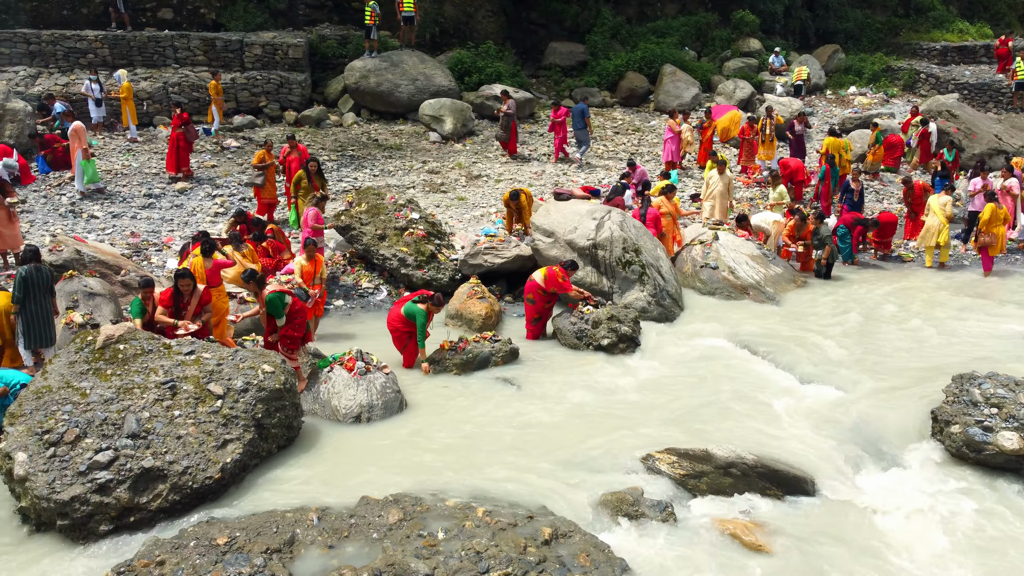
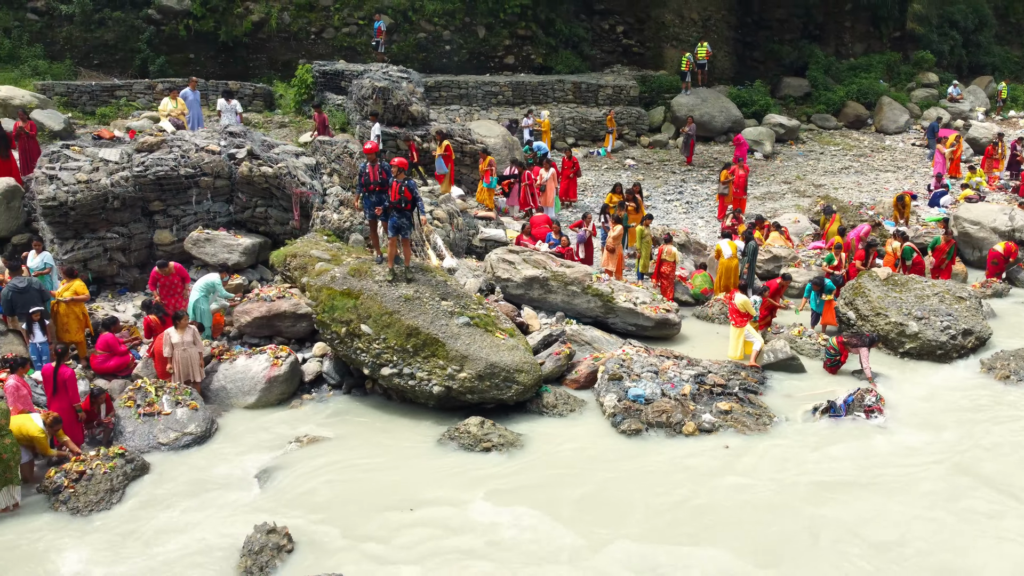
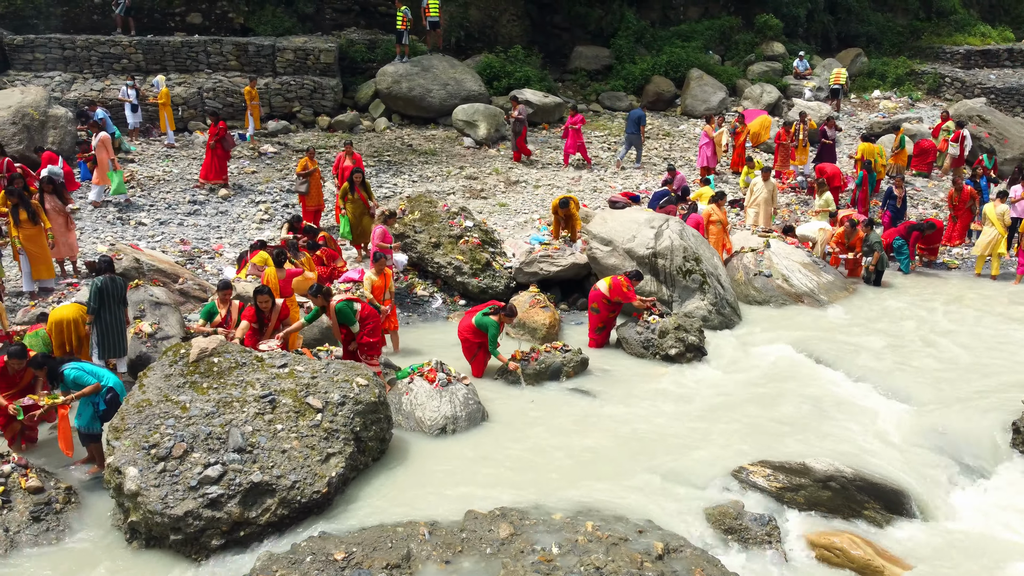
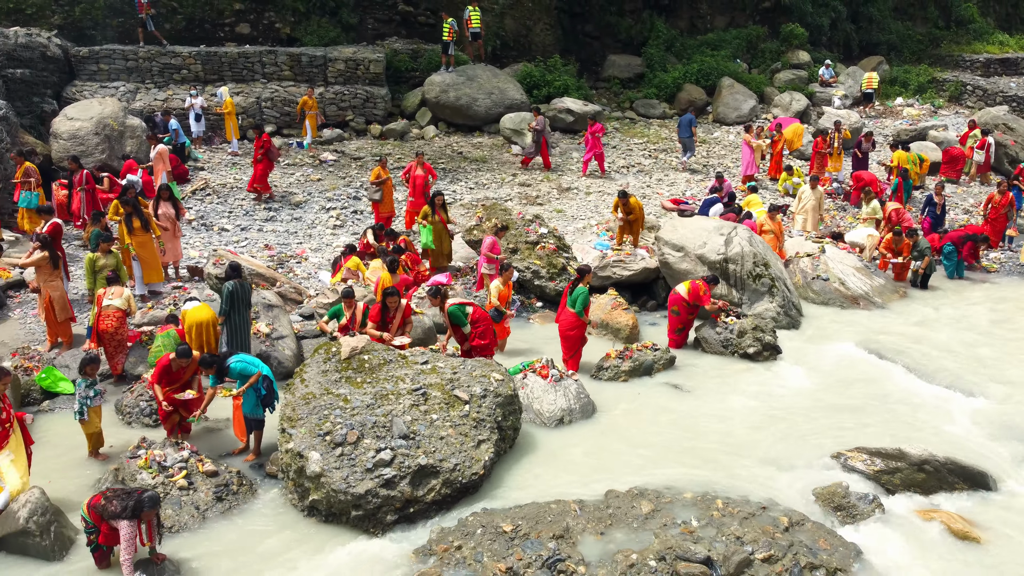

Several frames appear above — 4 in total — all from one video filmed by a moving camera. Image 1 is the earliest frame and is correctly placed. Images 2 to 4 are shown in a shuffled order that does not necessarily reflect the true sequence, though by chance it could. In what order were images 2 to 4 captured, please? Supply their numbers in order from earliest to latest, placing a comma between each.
3, 4, 2
